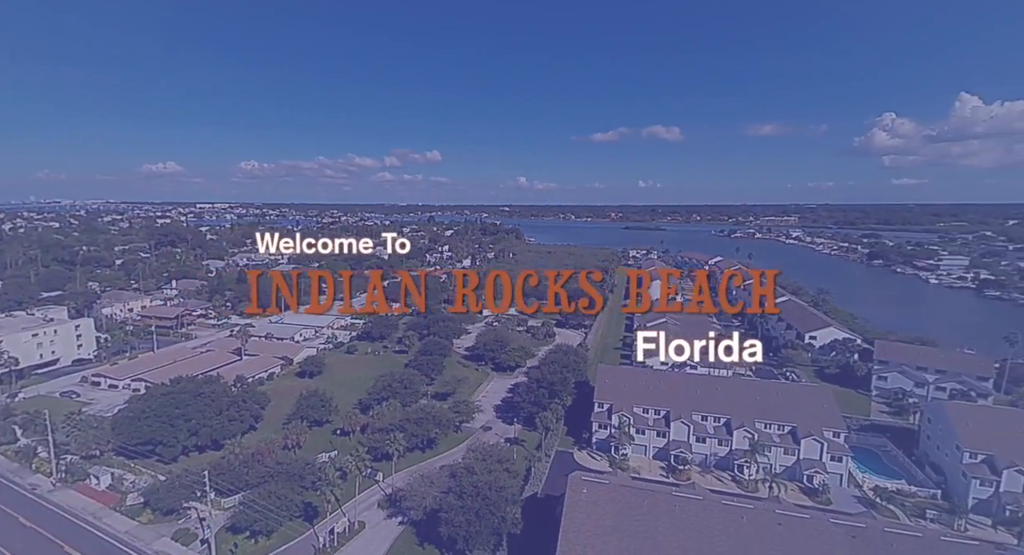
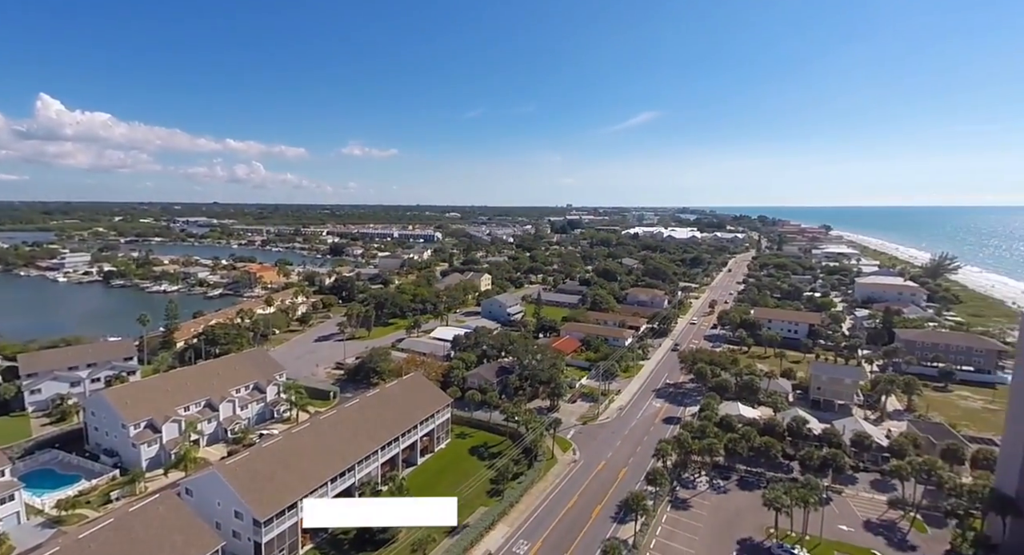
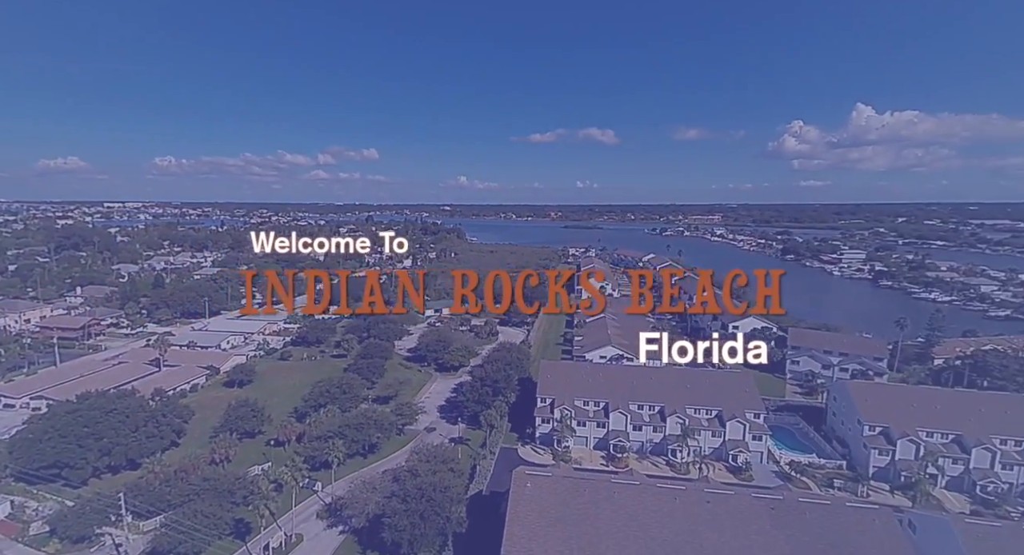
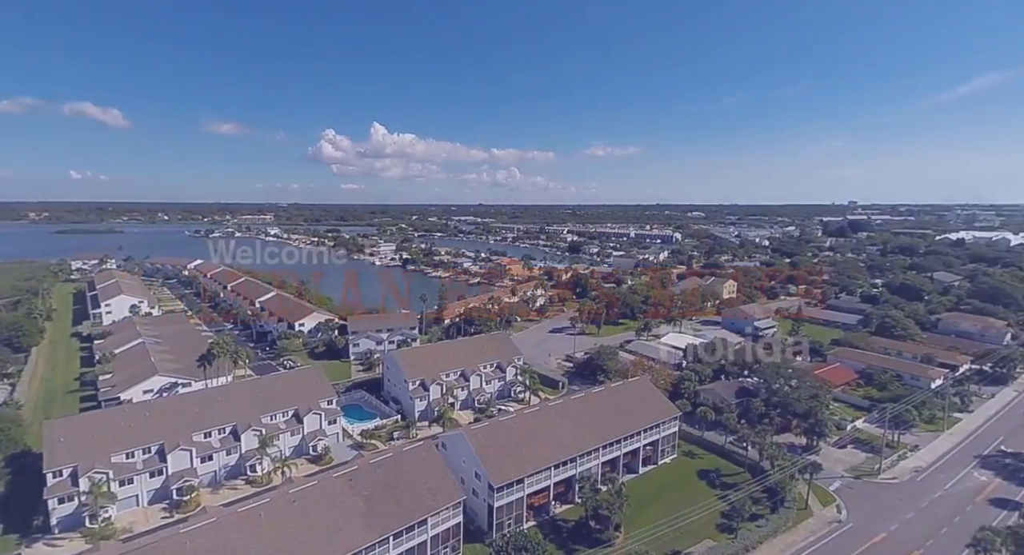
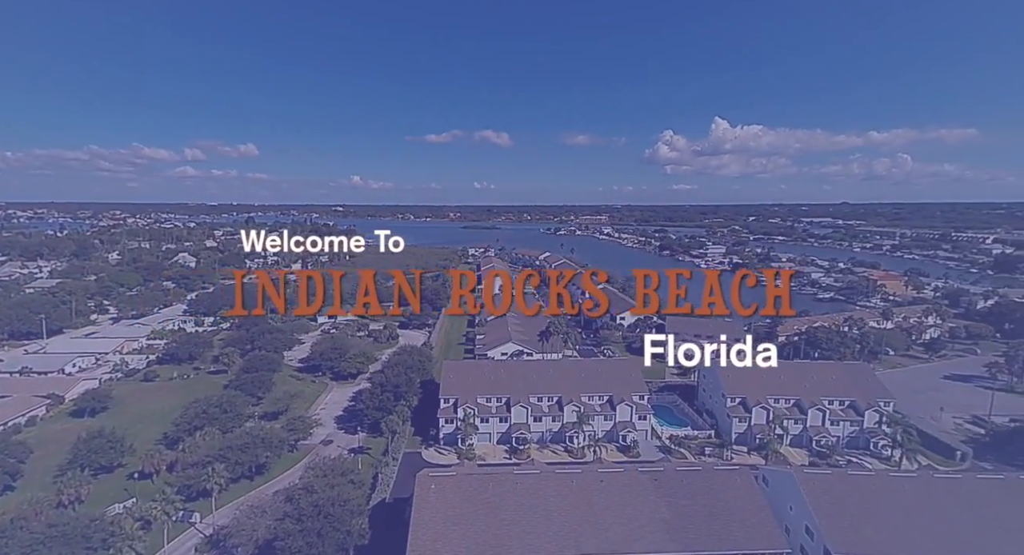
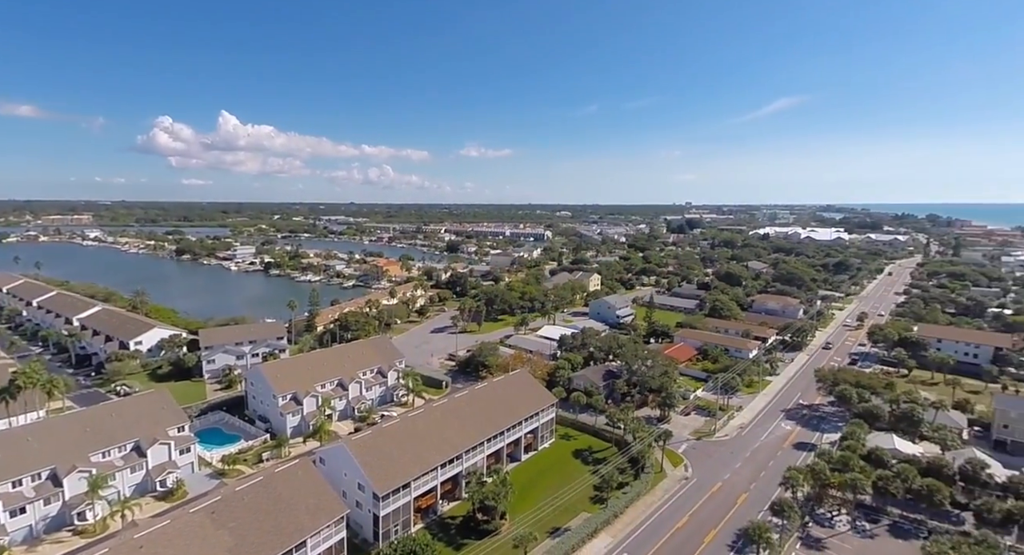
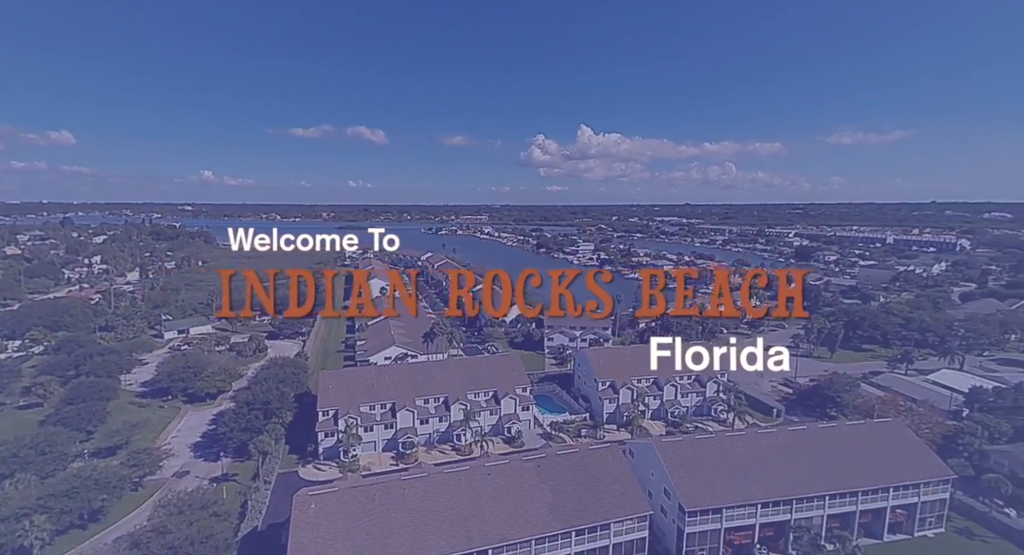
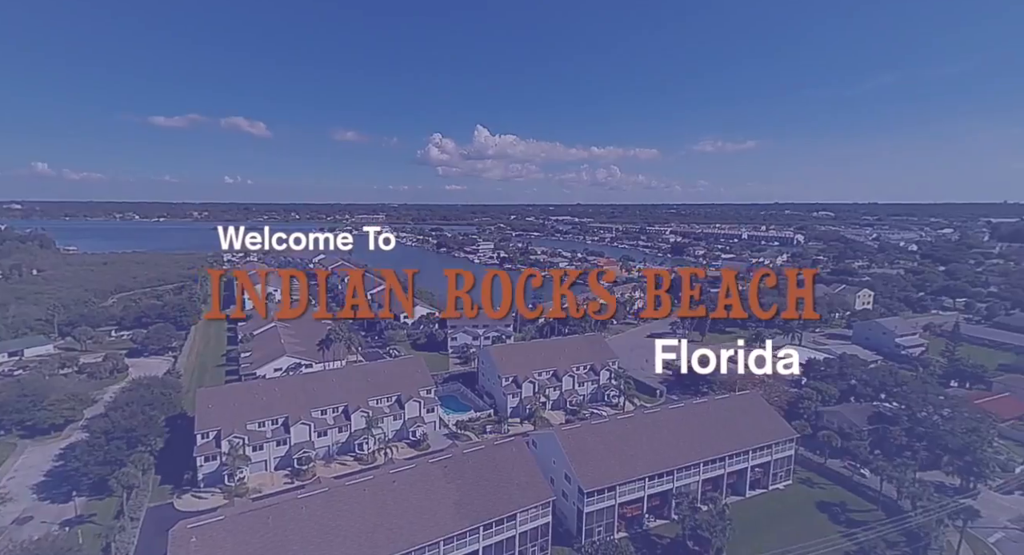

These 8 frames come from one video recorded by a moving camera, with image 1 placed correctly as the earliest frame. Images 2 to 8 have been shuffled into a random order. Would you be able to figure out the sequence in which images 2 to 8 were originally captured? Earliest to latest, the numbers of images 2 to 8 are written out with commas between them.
3, 5, 7, 8, 4, 6, 2
